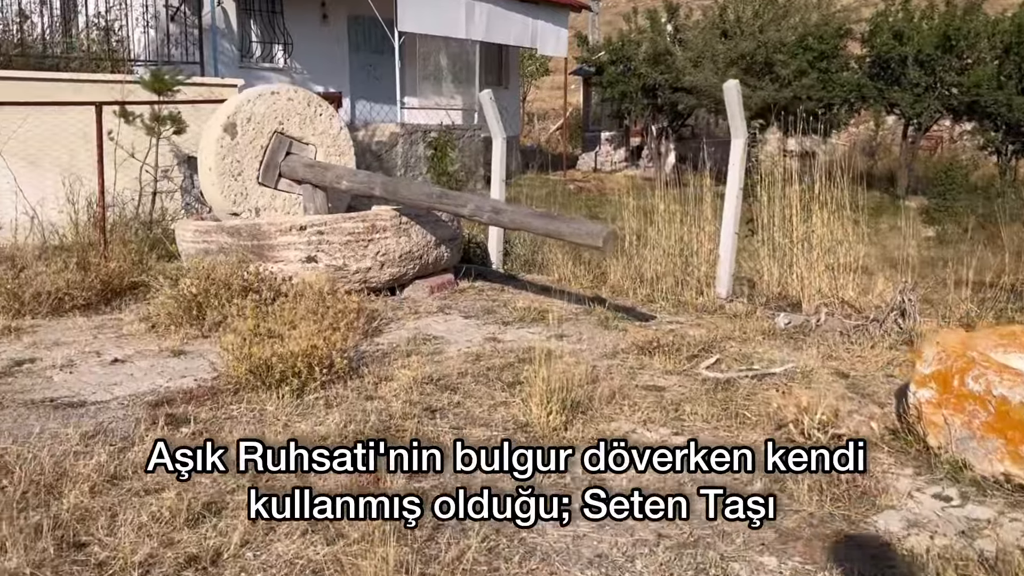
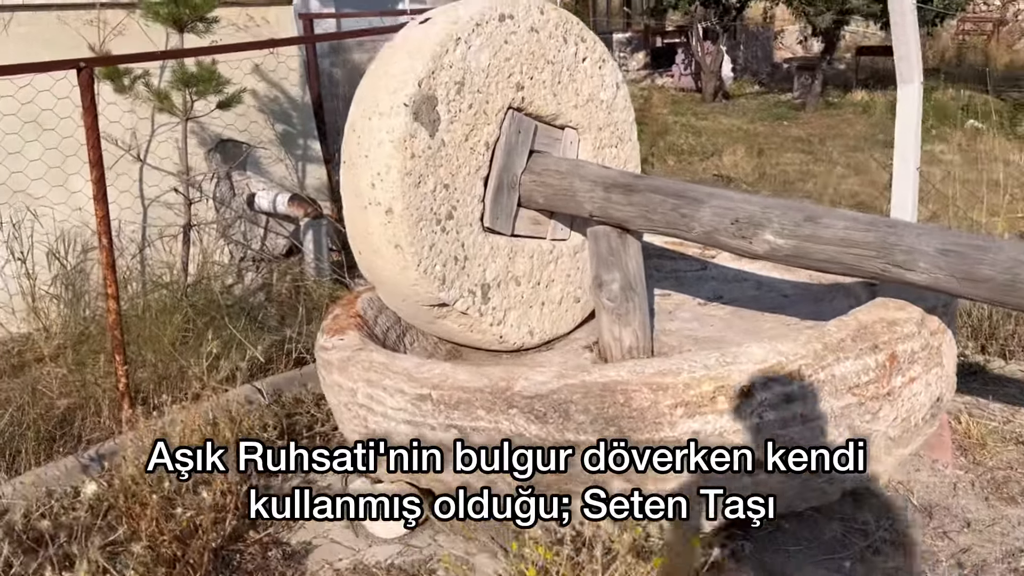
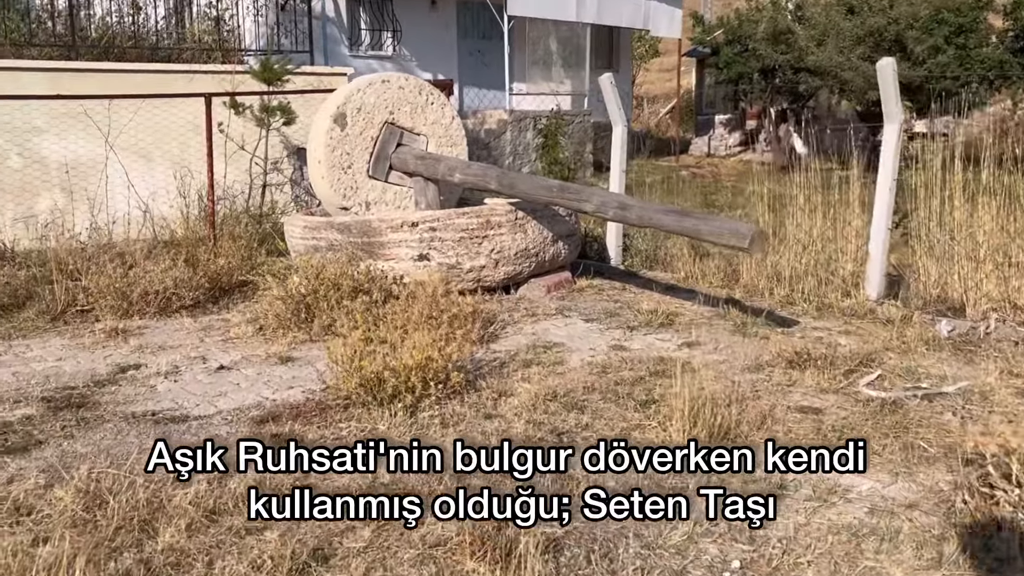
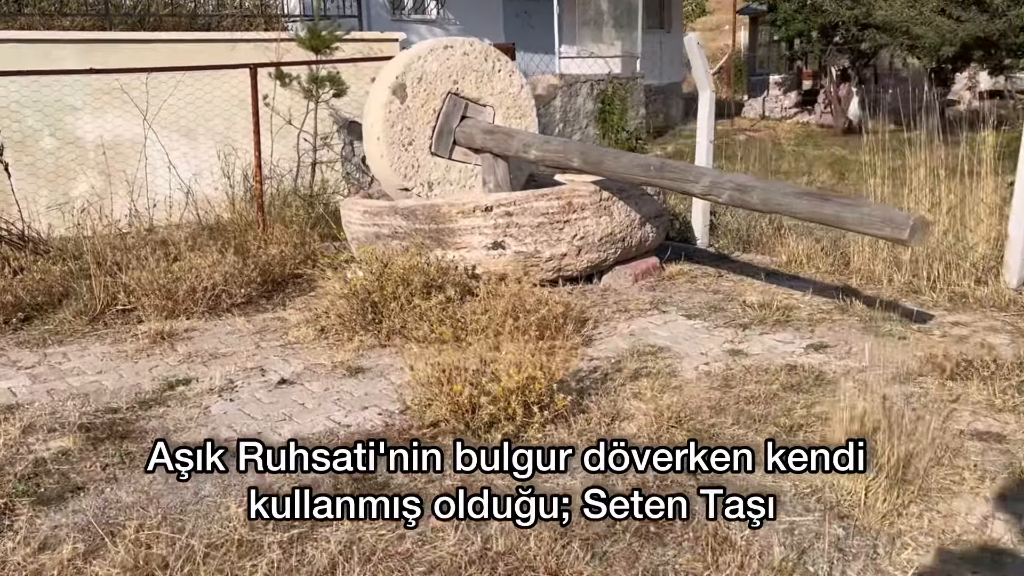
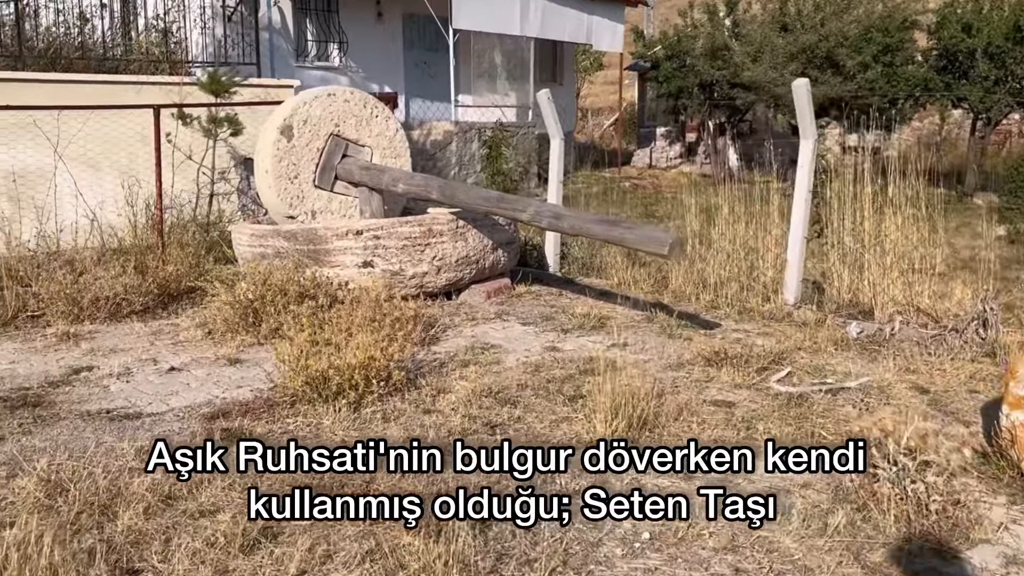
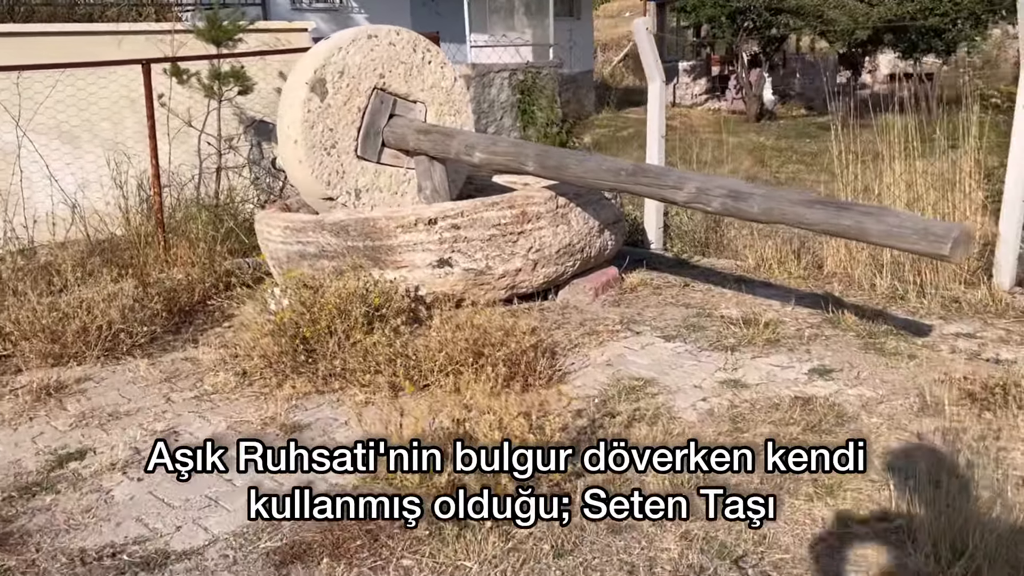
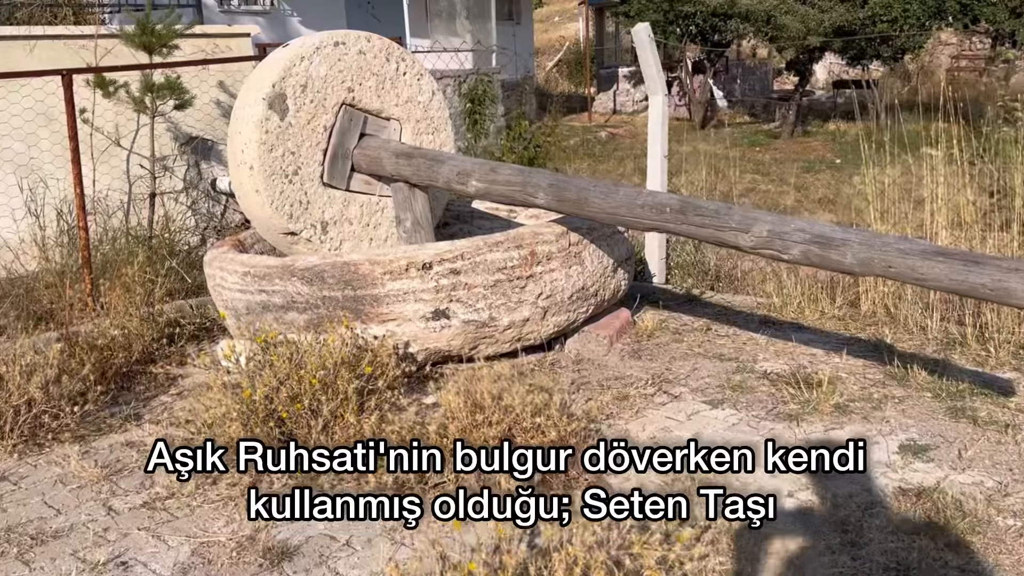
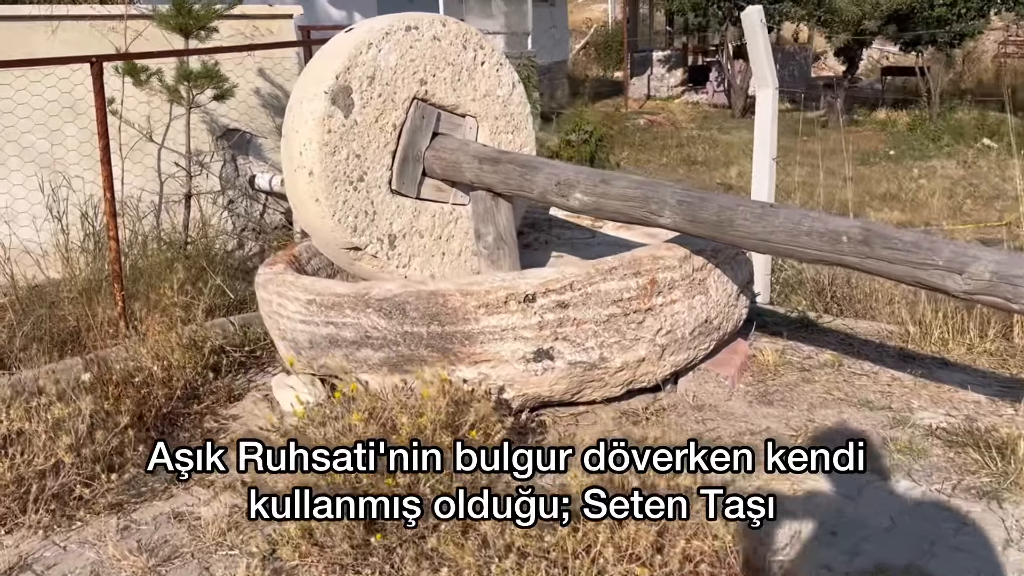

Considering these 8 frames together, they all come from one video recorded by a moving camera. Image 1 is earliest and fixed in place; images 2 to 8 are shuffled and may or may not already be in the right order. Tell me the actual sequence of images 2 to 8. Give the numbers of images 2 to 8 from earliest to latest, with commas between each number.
5, 3, 4, 6, 7, 8, 2
